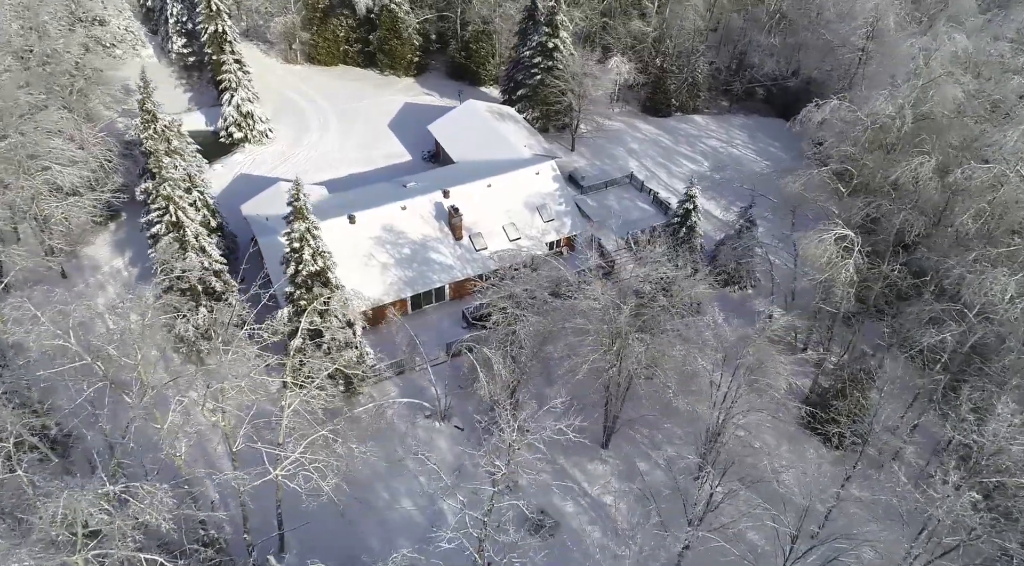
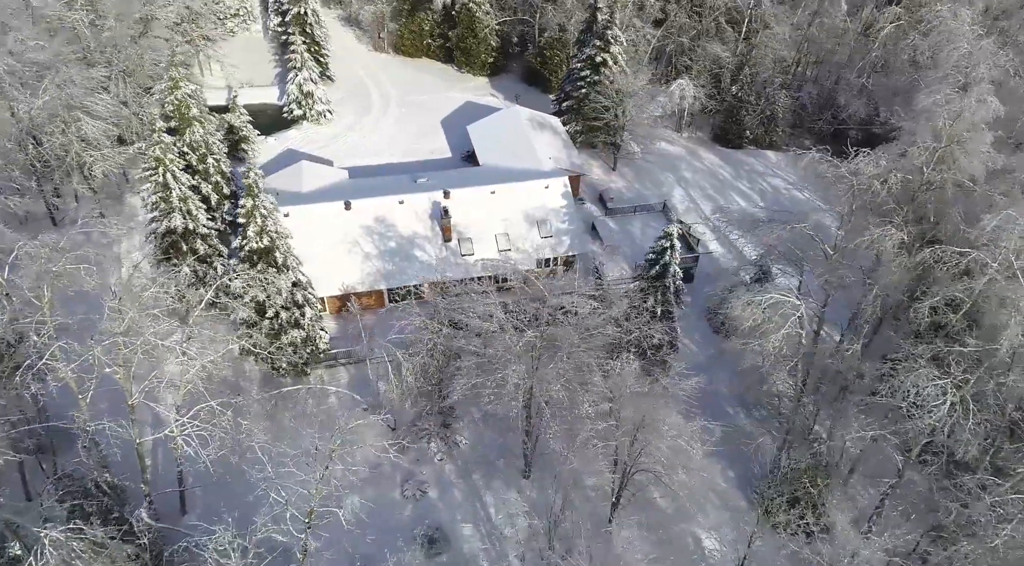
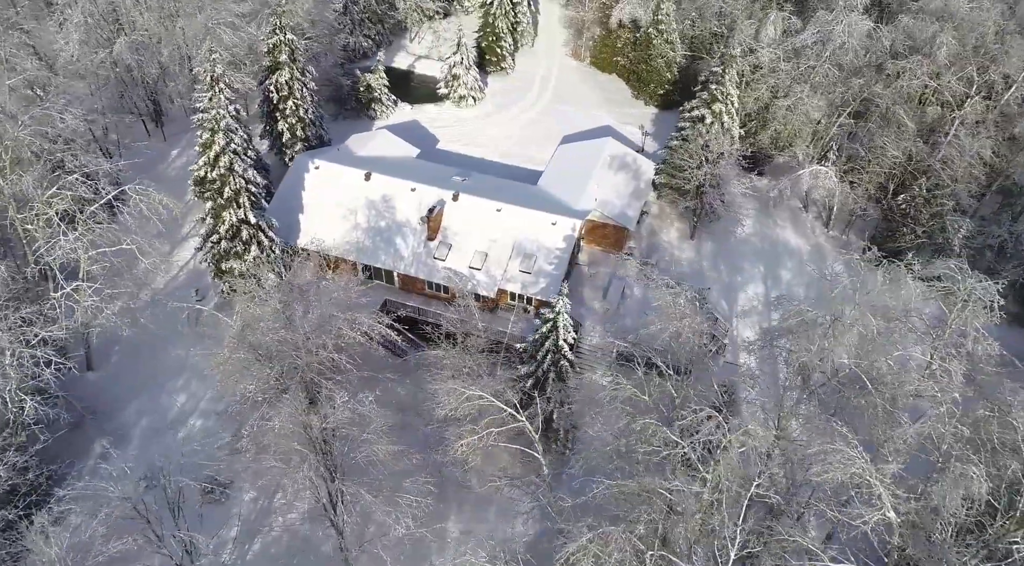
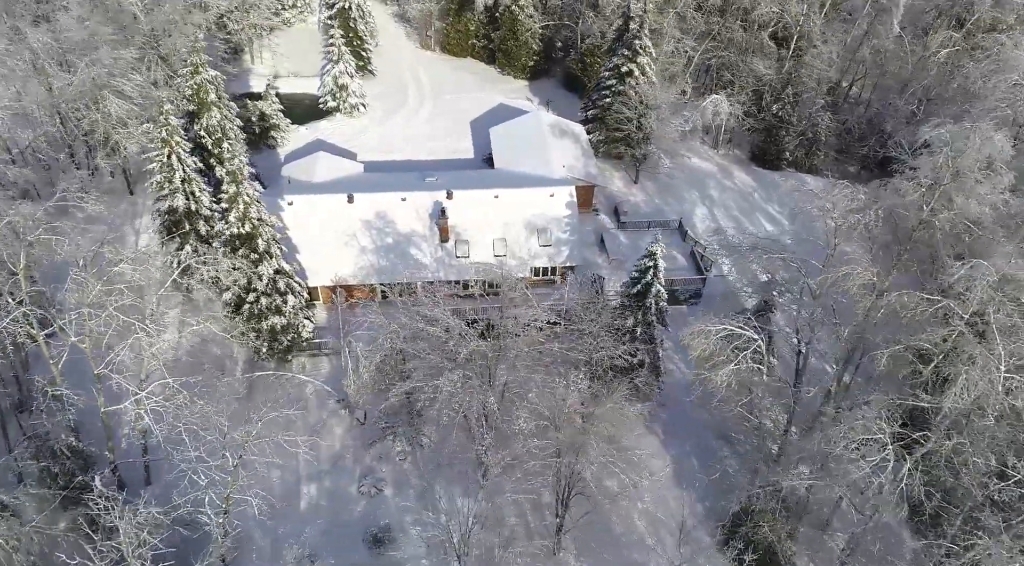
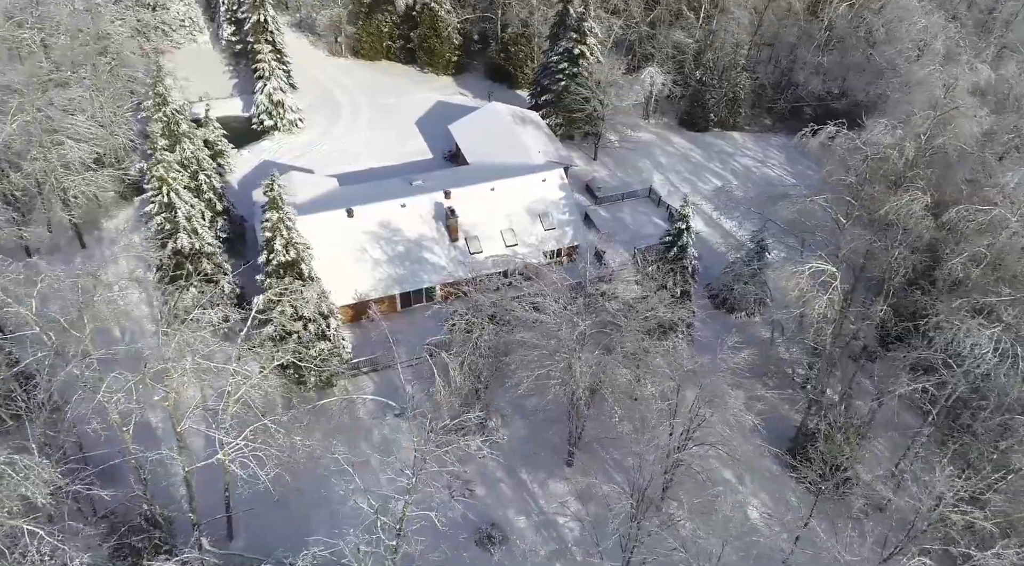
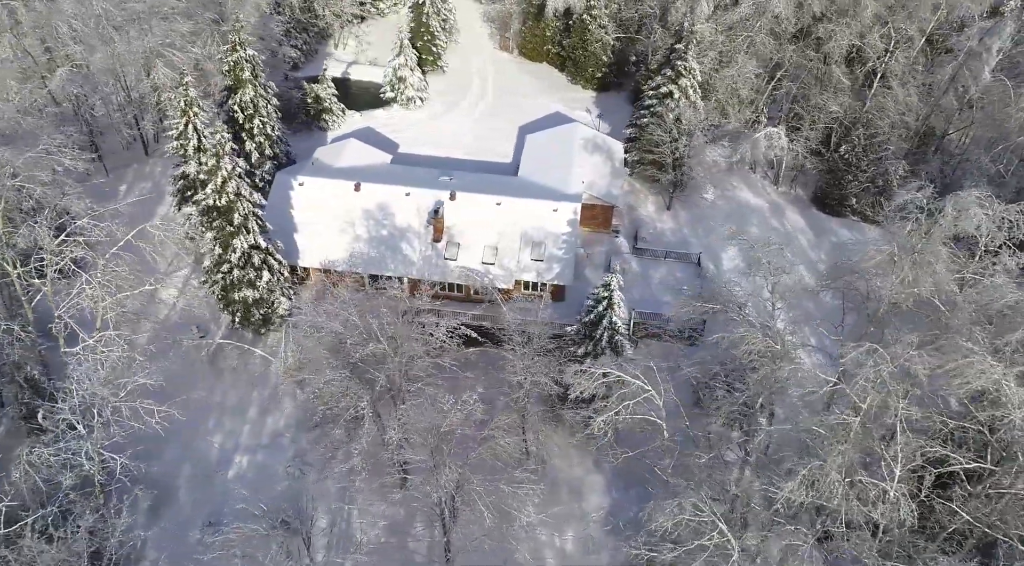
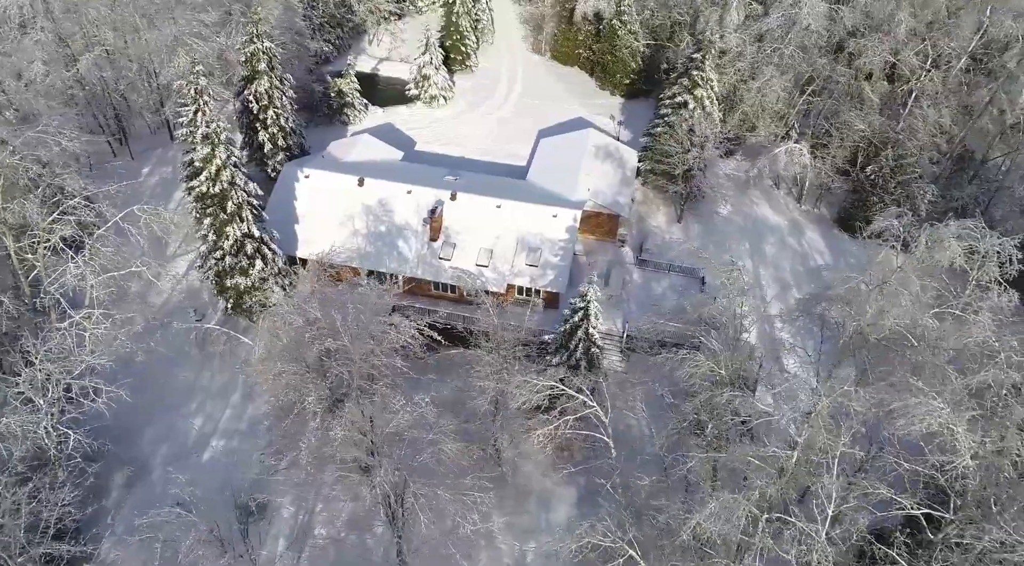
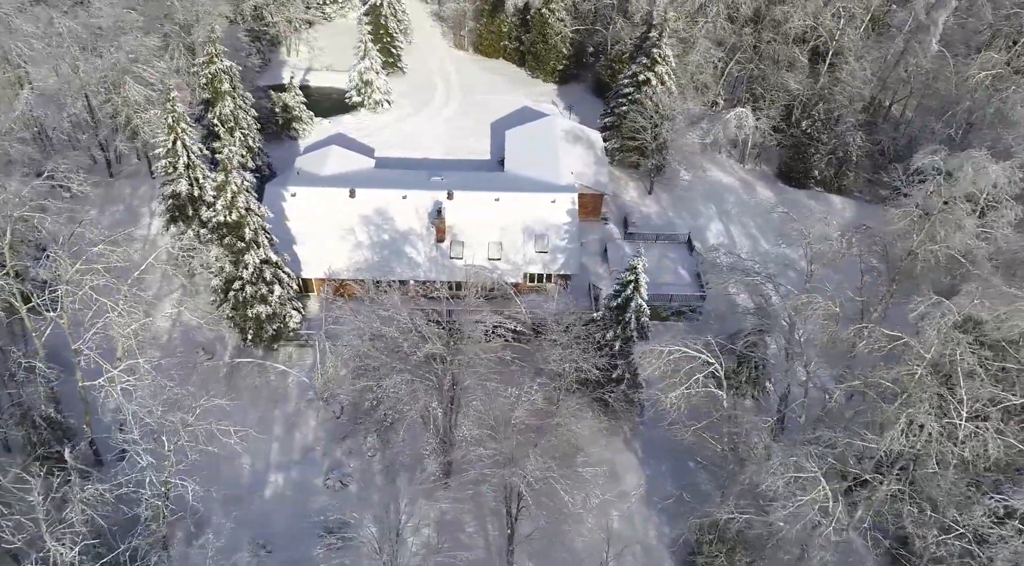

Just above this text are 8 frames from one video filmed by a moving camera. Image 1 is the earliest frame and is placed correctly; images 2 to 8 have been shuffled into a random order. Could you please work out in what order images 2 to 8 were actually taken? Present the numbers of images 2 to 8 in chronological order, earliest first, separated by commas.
5, 2, 4, 8, 6, 7, 3
